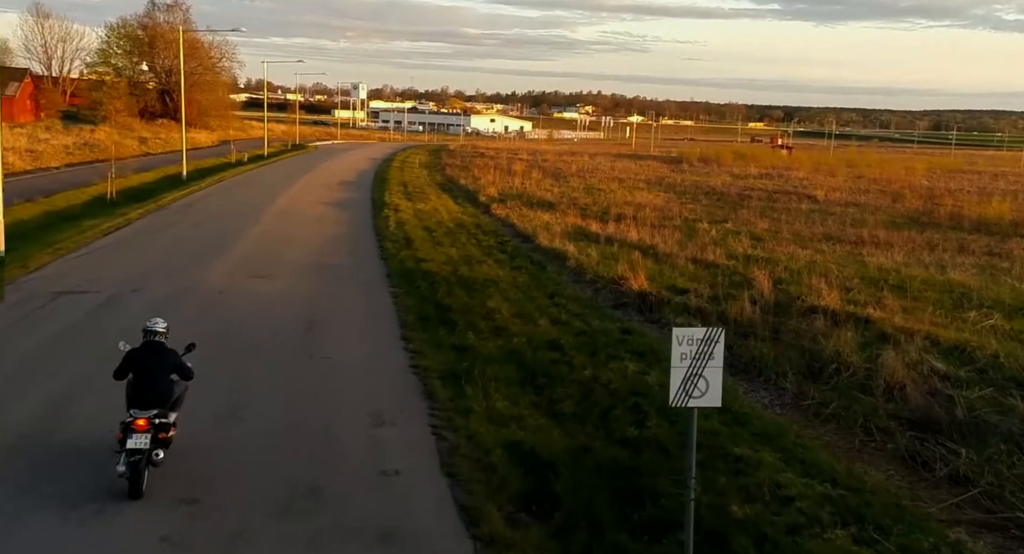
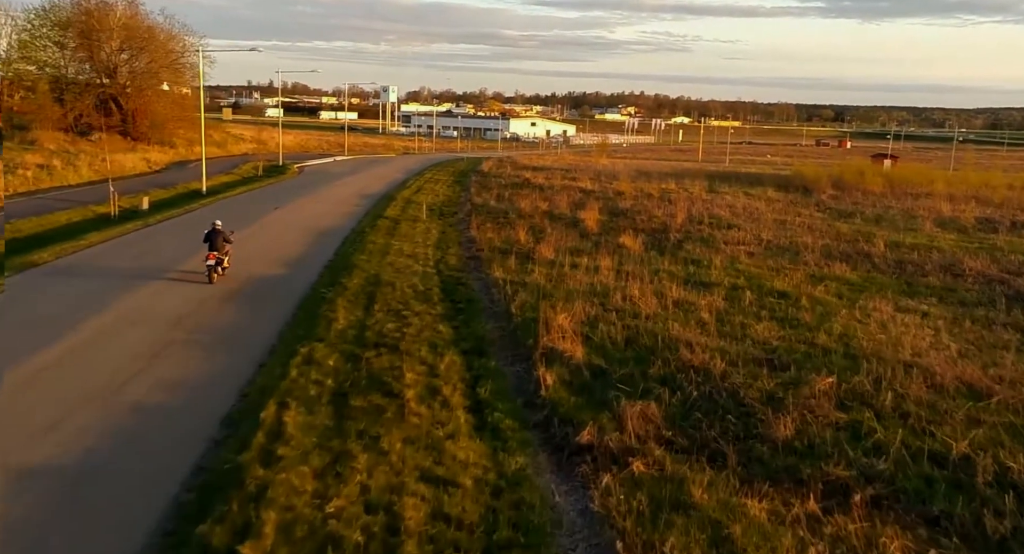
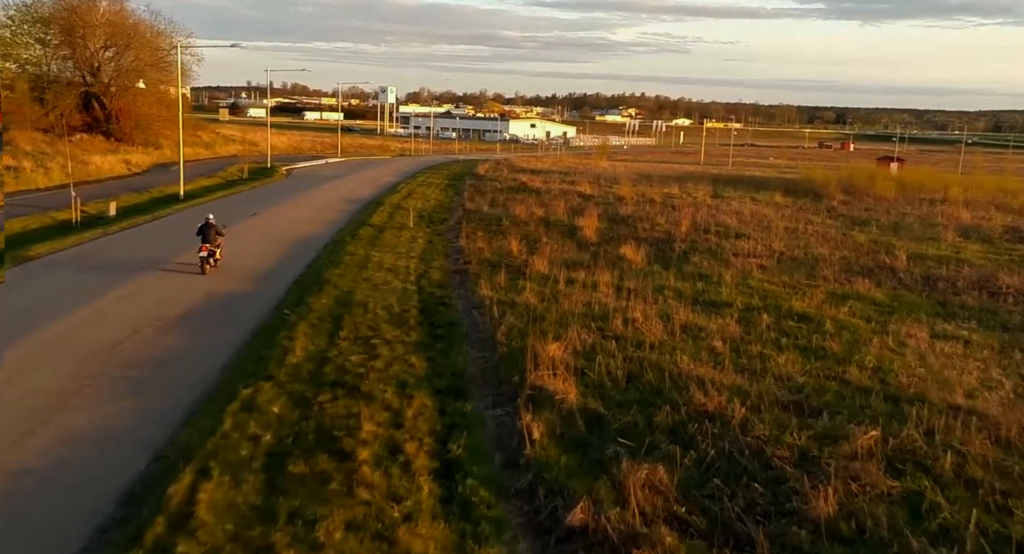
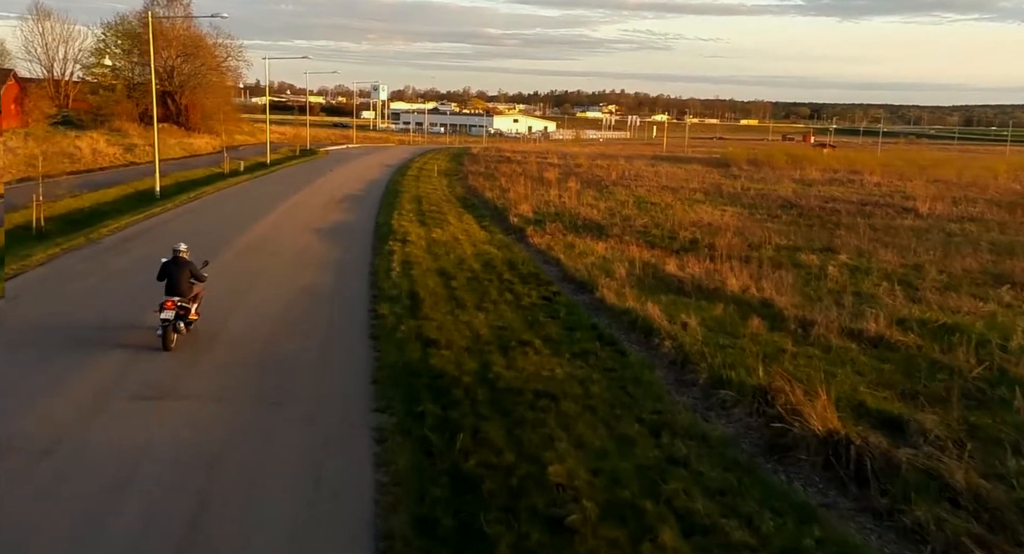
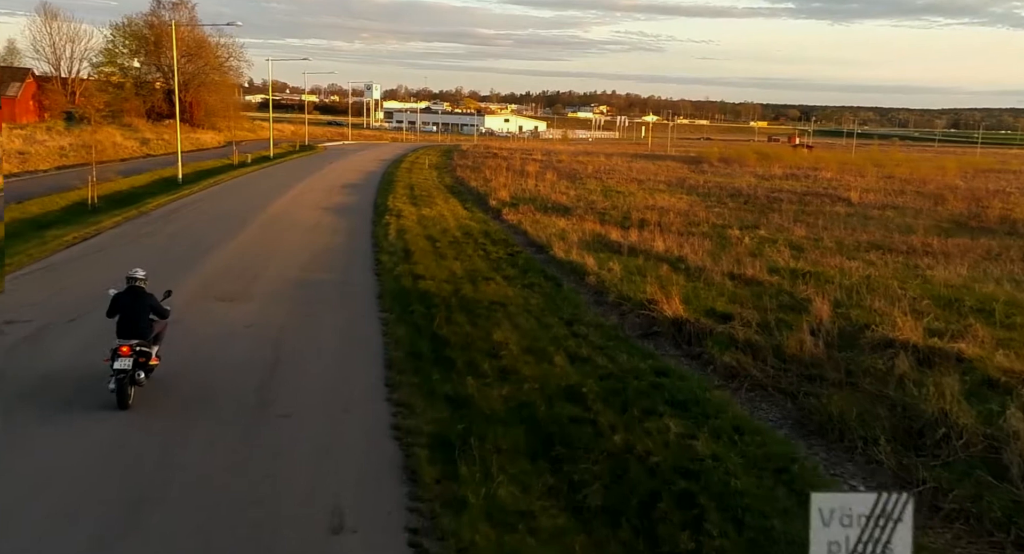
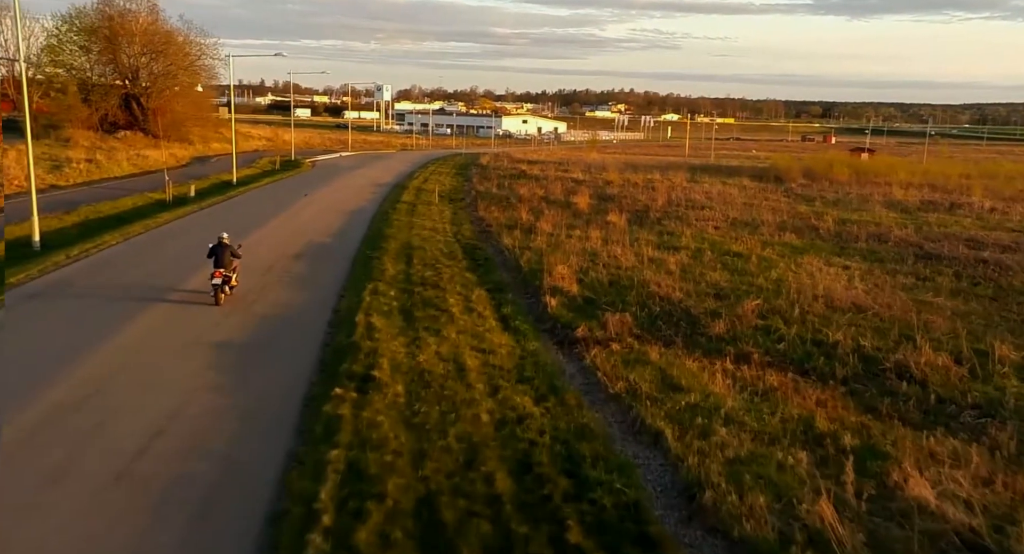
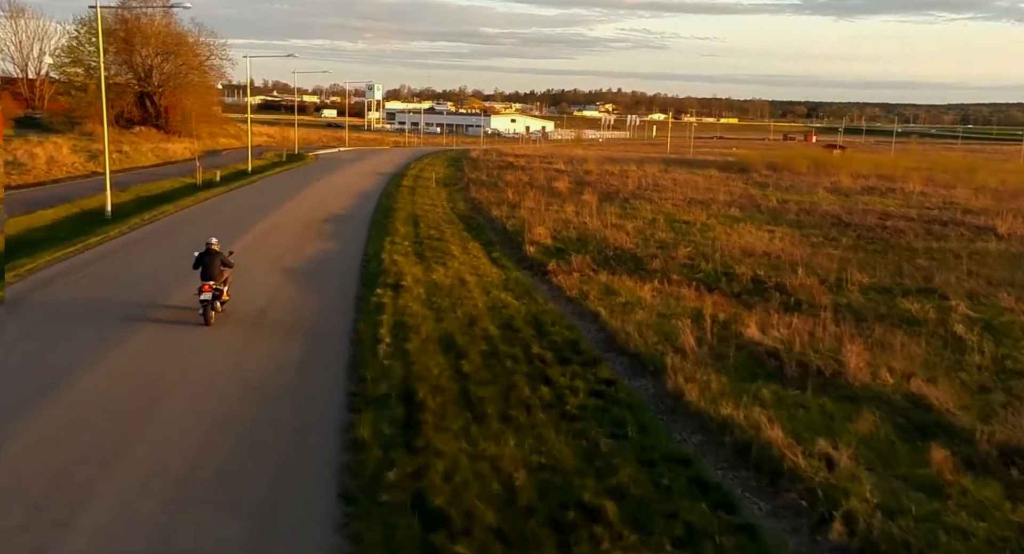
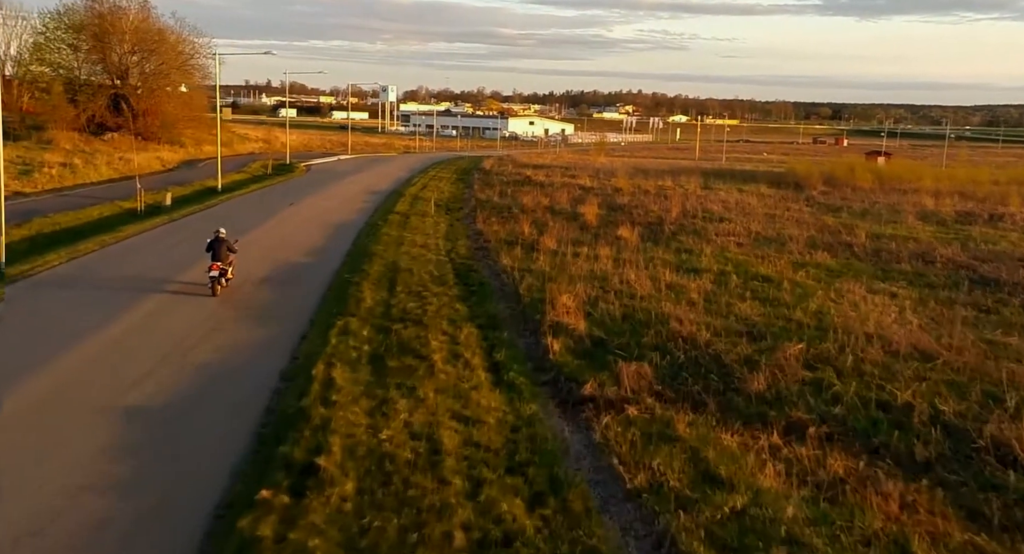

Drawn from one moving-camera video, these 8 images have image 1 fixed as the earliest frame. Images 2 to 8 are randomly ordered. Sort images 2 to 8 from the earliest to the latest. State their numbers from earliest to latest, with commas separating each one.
5, 4, 7, 6, 8, 2, 3
